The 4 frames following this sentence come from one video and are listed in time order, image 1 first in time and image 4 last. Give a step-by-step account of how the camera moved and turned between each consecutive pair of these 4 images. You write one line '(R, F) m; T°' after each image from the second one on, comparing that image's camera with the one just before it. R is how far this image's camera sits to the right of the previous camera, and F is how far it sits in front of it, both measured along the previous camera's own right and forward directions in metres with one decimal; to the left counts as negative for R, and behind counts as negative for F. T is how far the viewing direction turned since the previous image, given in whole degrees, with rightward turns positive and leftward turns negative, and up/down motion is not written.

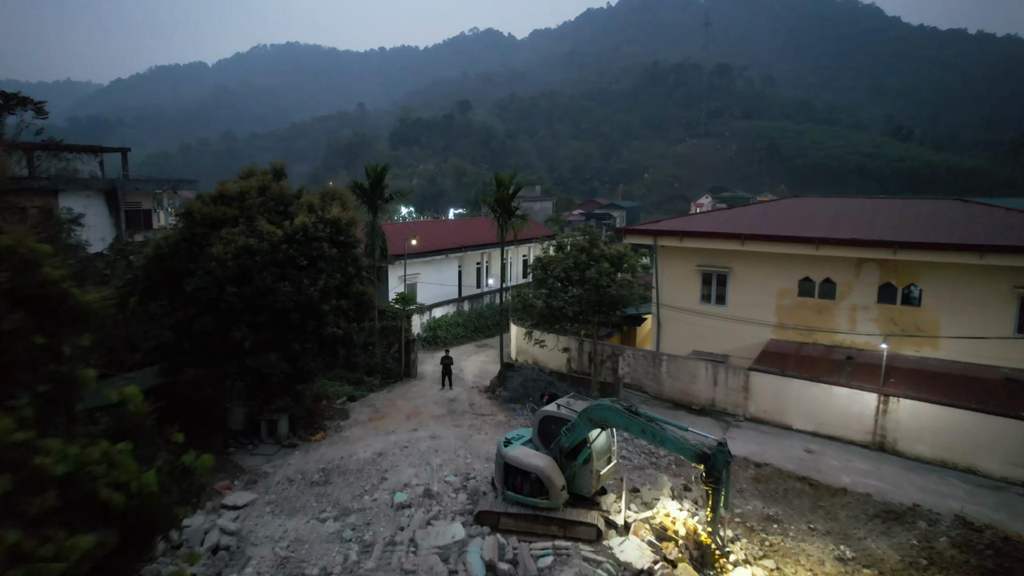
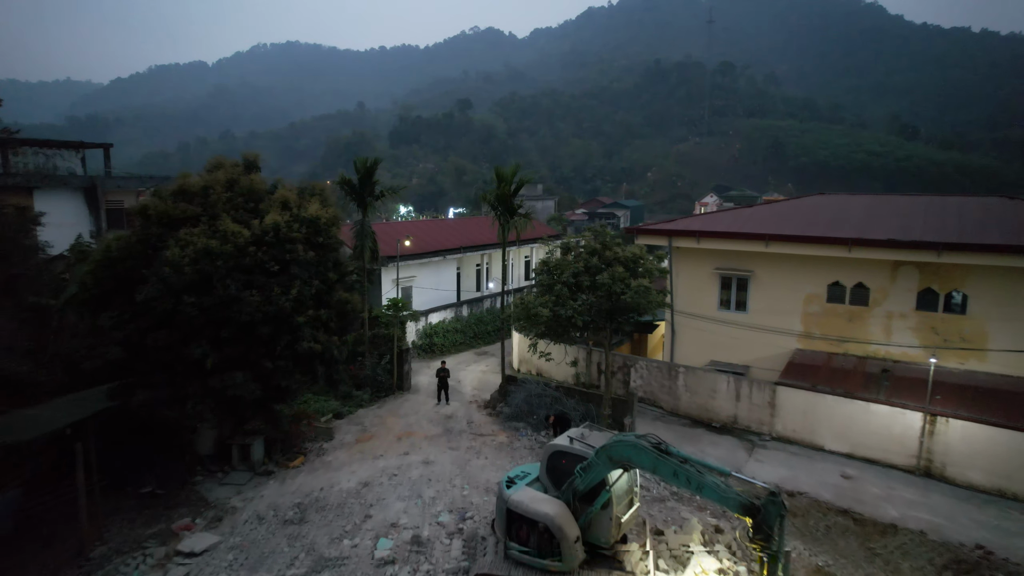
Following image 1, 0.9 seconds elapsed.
(0.0, +1.4) m; 0°
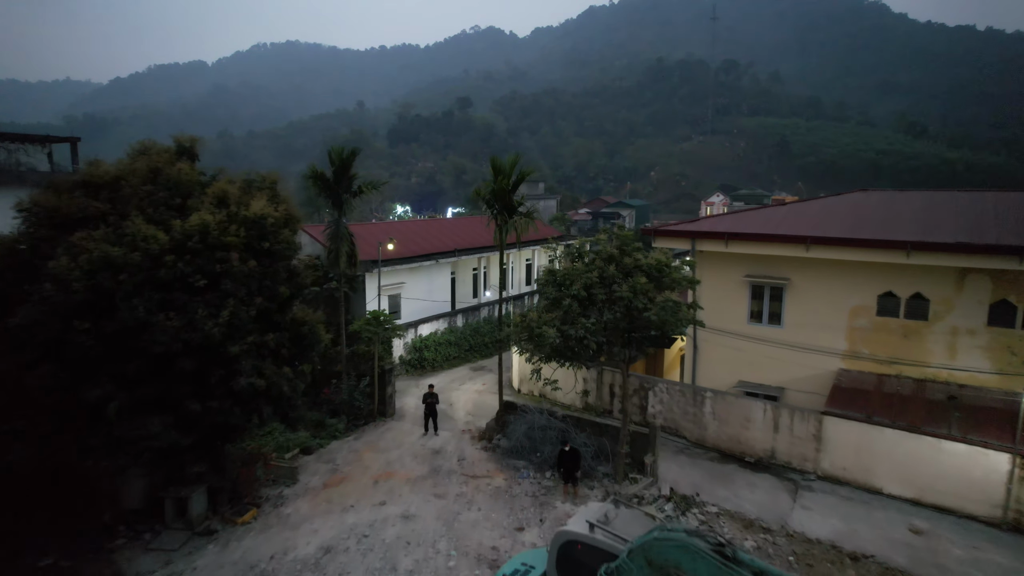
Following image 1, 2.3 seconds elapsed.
(0.0, +2.1) m; 0°
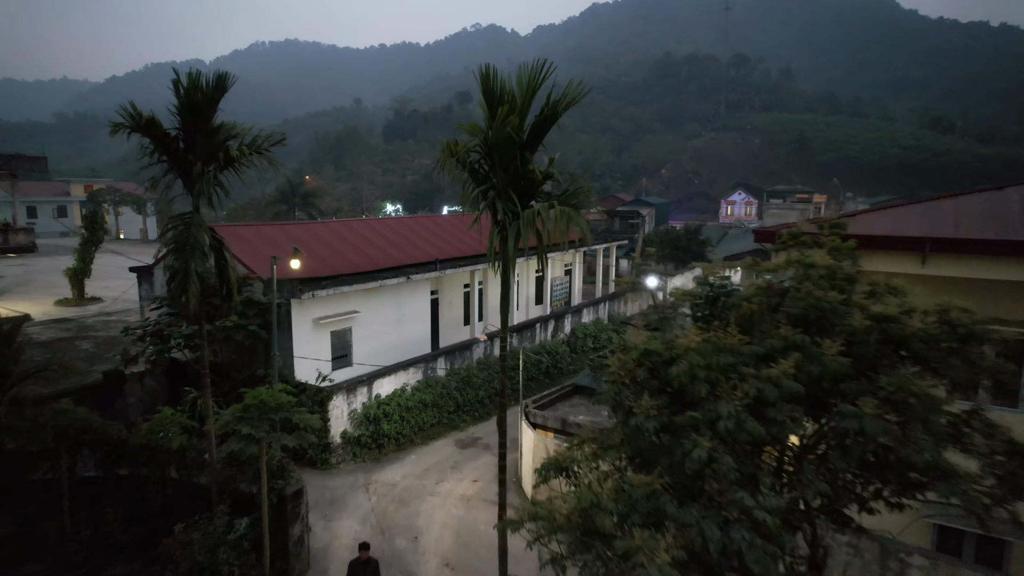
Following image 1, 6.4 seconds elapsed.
(-0.1, +6.3) m; 0°
